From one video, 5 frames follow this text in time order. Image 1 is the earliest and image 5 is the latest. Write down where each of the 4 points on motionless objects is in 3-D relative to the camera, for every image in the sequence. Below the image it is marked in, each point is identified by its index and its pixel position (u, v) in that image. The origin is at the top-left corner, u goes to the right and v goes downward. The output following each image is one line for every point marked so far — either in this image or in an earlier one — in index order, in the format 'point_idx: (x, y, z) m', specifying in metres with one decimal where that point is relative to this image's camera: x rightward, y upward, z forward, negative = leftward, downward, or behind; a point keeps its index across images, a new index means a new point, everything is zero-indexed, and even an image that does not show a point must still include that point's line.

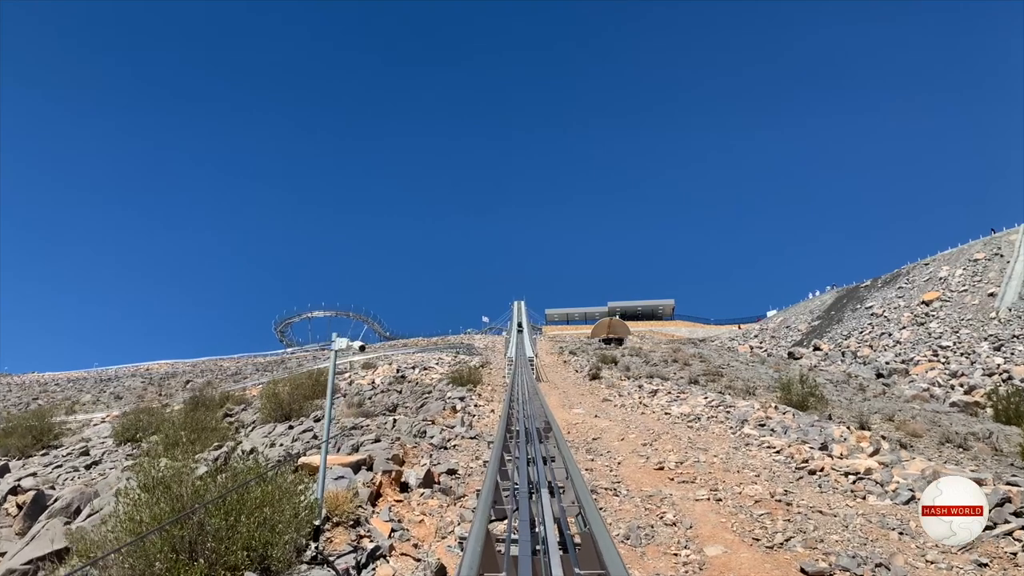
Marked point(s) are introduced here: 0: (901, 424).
0: (+12.8, -4.5, +19.7) m
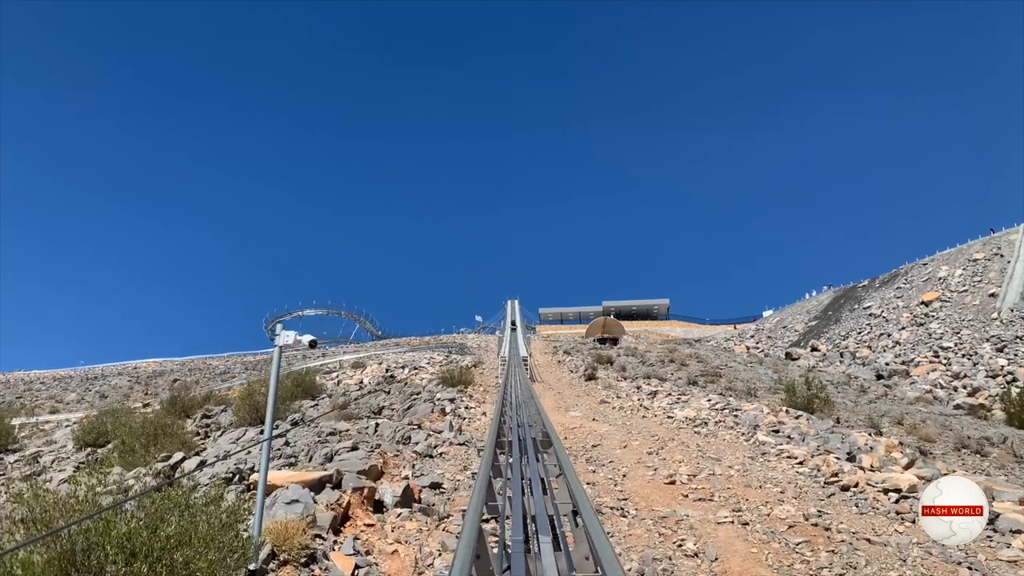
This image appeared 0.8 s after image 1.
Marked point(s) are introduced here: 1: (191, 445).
0: (+12.6, -4.4, +18.8) m
1: (-6.5, -3.1, +11.9) m
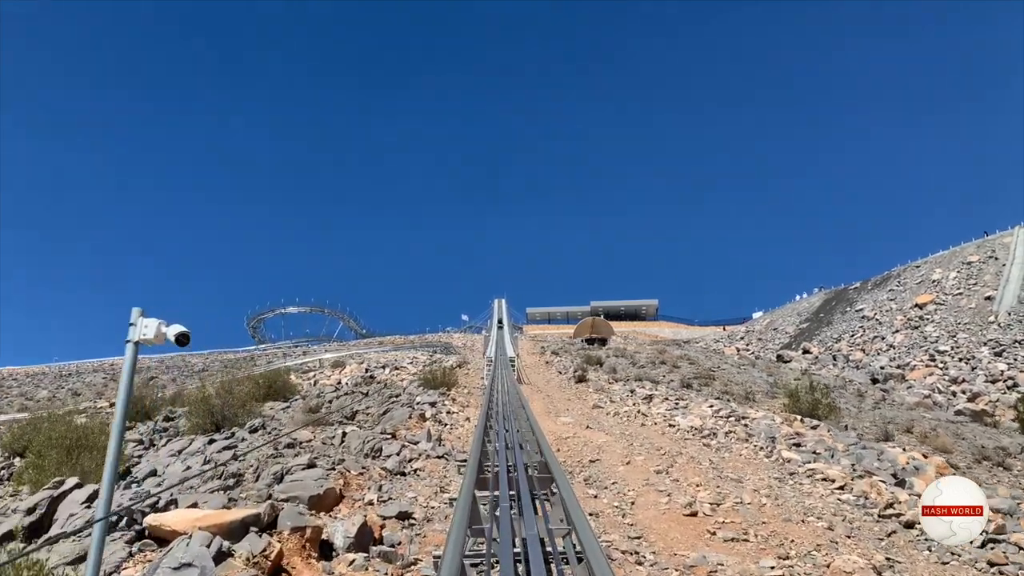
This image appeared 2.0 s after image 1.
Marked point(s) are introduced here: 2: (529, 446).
0: (+12.1, -4.4, +17.6) m
1: (-6.7, -2.9, +10.2) m
2: (+0.3, -2.9, +11.2) m
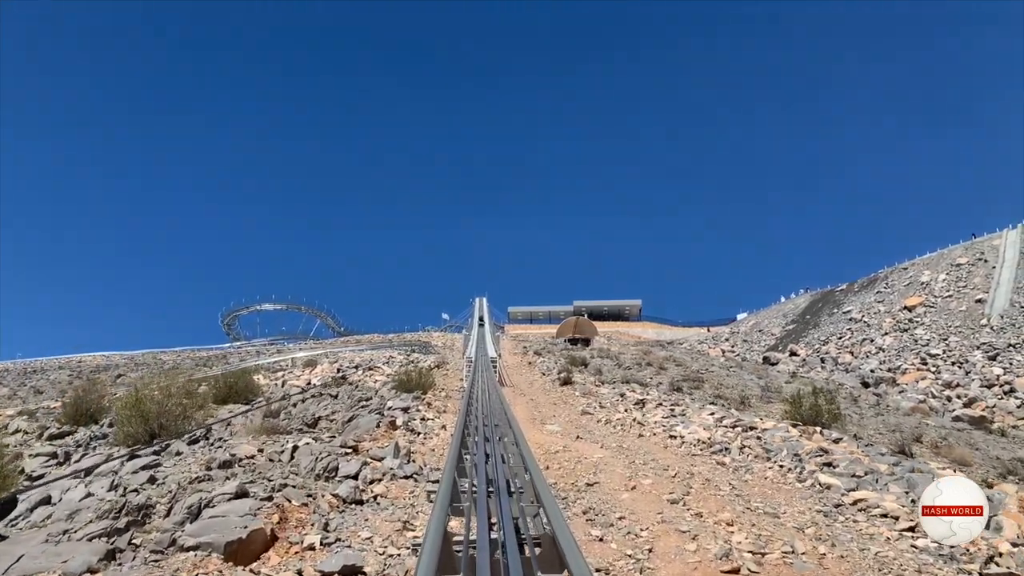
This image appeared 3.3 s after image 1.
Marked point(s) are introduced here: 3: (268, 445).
0: (+11.6, -4.4, +16.3) m
1: (-7.0, -2.7, +8.4) m
2: (0.0, -2.8, +9.5) m
3: (-4.4, -2.8, +10.8) m
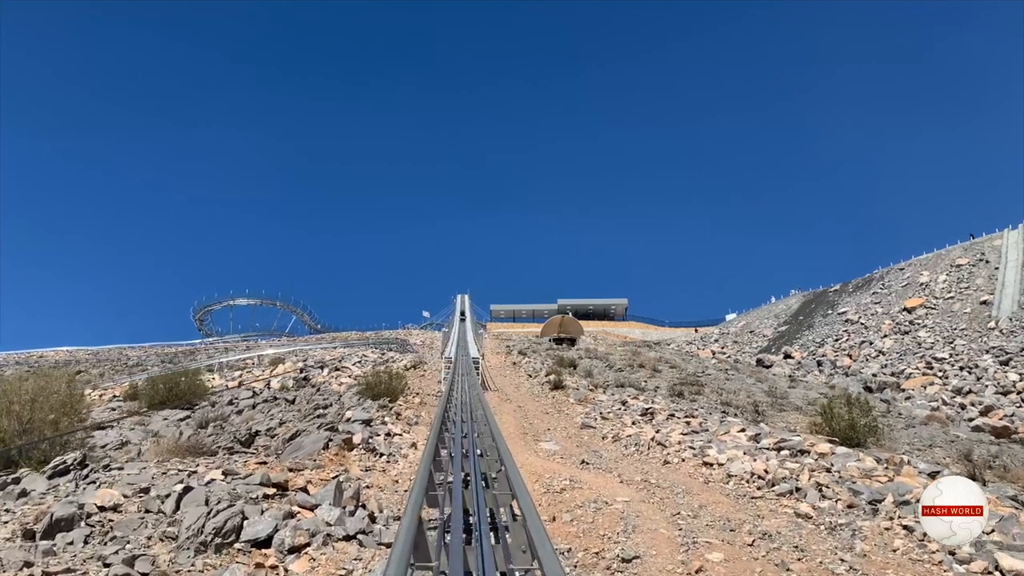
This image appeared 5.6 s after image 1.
0: (+11.3, -4.2, +13.7) m
1: (-7.0, -2.3, +5.2) m
2: (-0.1, -2.5, +6.6) m
3: (-4.5, -2.5, +7.7) m
